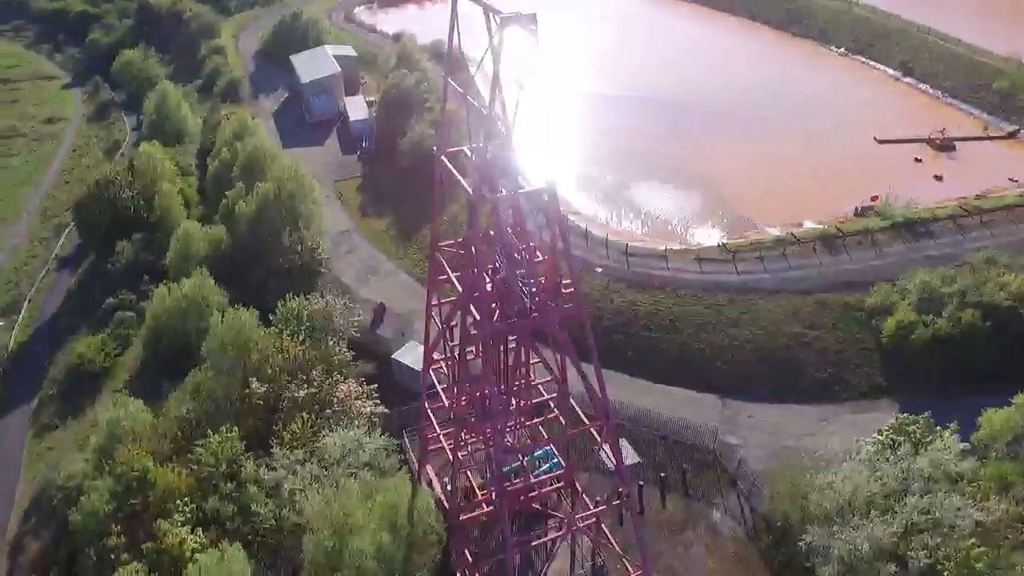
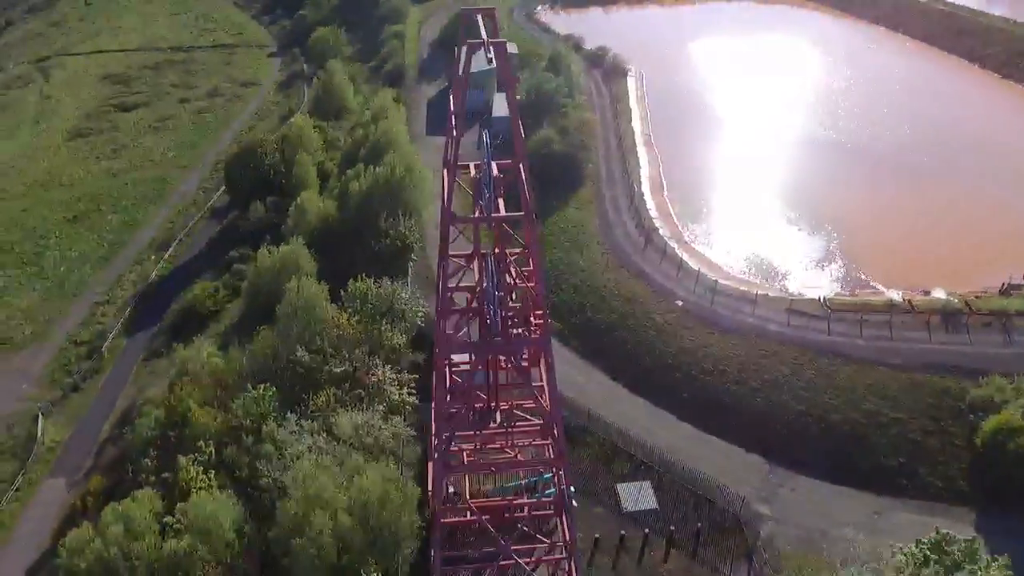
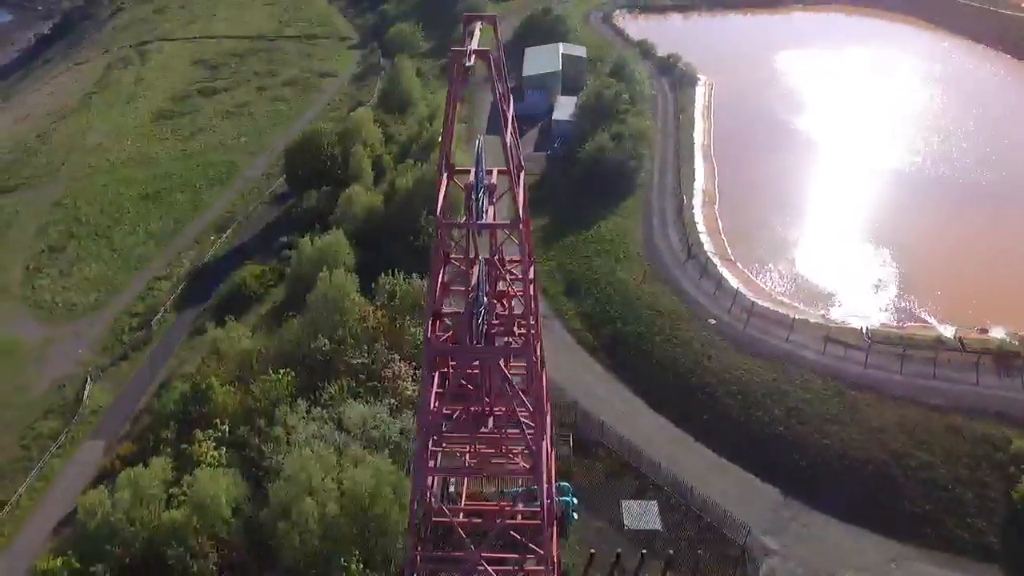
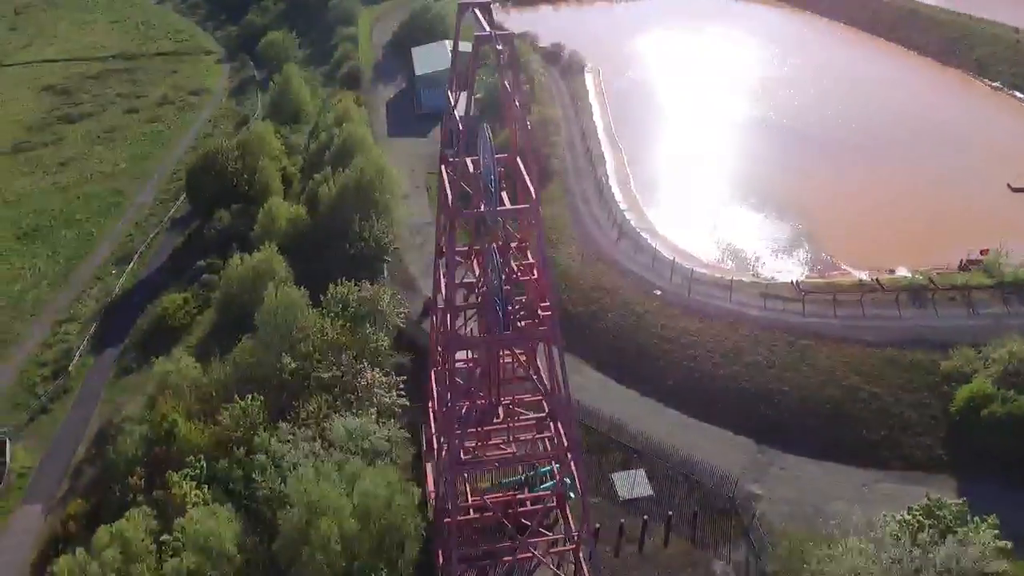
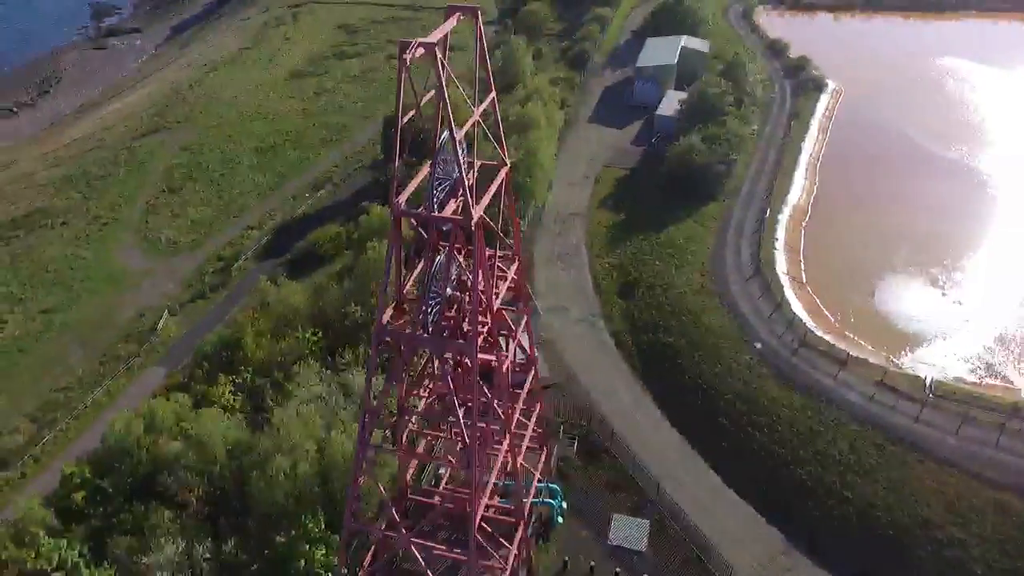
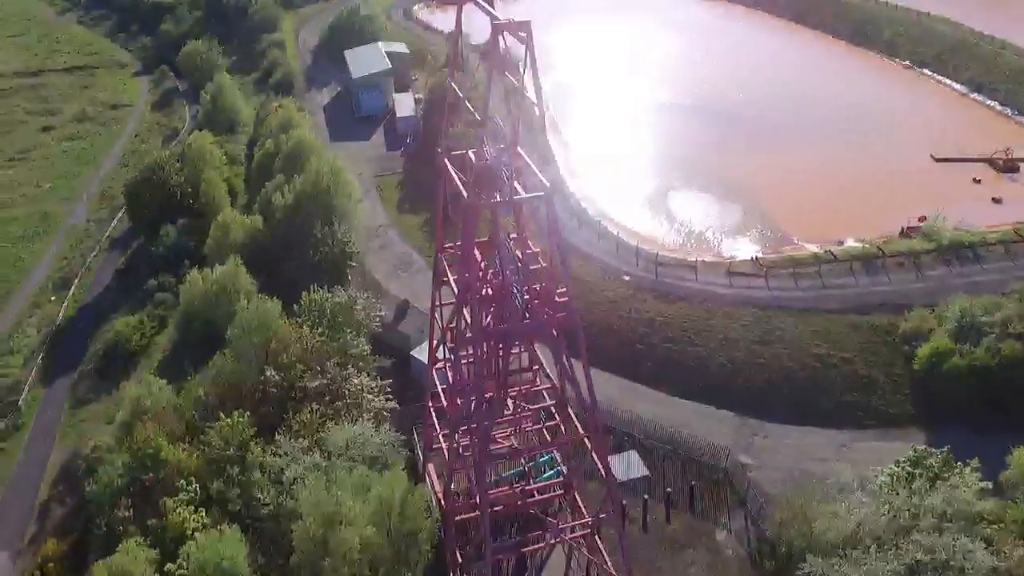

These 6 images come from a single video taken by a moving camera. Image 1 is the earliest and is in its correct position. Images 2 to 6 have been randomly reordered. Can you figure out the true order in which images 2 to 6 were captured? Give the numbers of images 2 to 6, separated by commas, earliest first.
6, 4, 2, 3, 5
